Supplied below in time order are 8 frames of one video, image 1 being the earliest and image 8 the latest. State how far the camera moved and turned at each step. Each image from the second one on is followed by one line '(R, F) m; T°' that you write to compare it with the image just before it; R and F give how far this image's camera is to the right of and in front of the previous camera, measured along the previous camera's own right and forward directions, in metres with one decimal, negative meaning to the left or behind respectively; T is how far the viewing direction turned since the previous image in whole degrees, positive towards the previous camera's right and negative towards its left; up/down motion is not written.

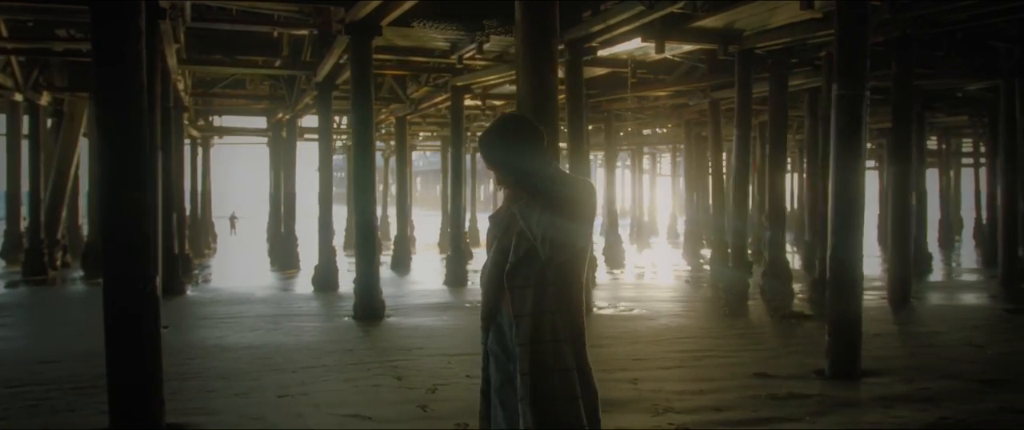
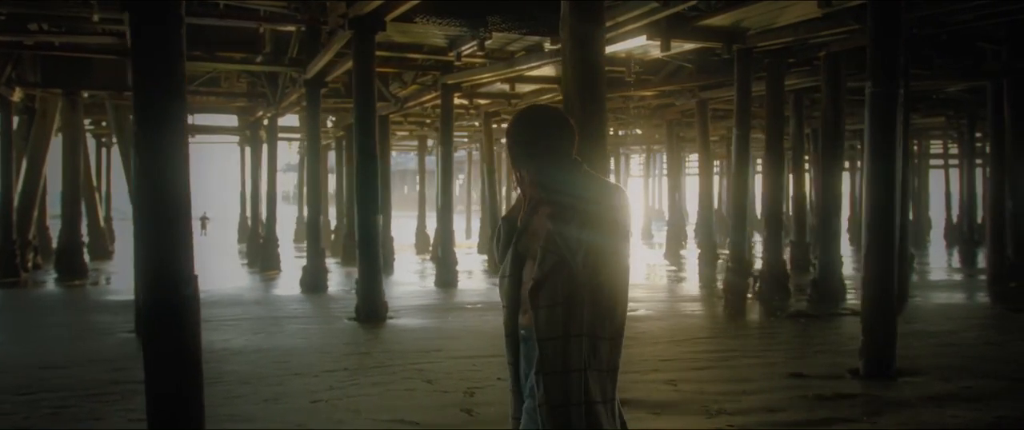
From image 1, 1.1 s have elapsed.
(-0.5, +0.2) m; +3°
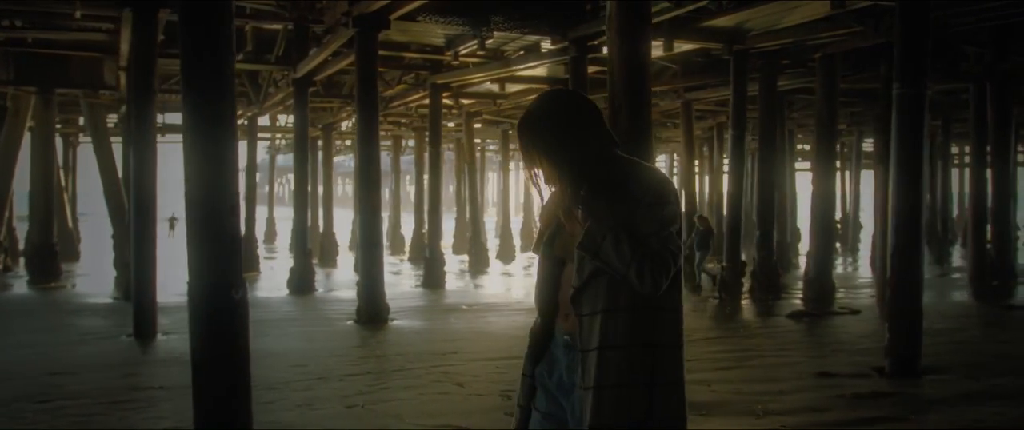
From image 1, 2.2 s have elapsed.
(-0.5, +0.1) m; +3°
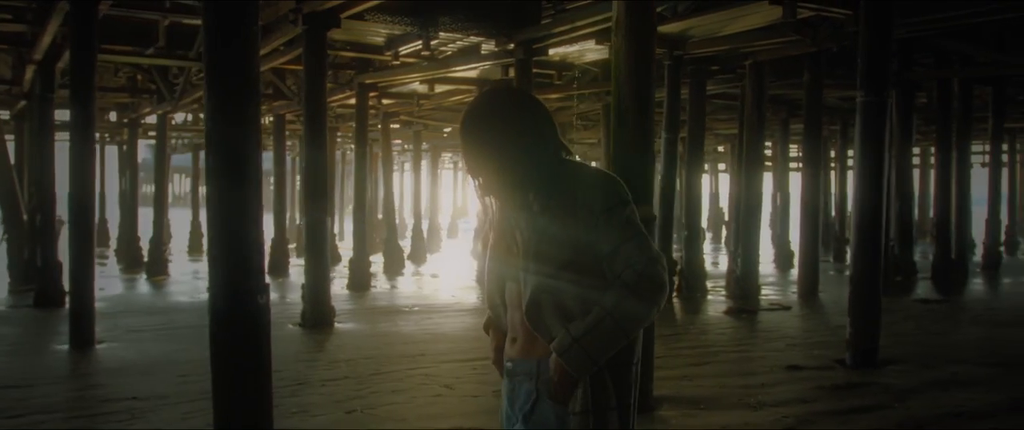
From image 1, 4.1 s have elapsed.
(-0.7, 0.0) m; +7°
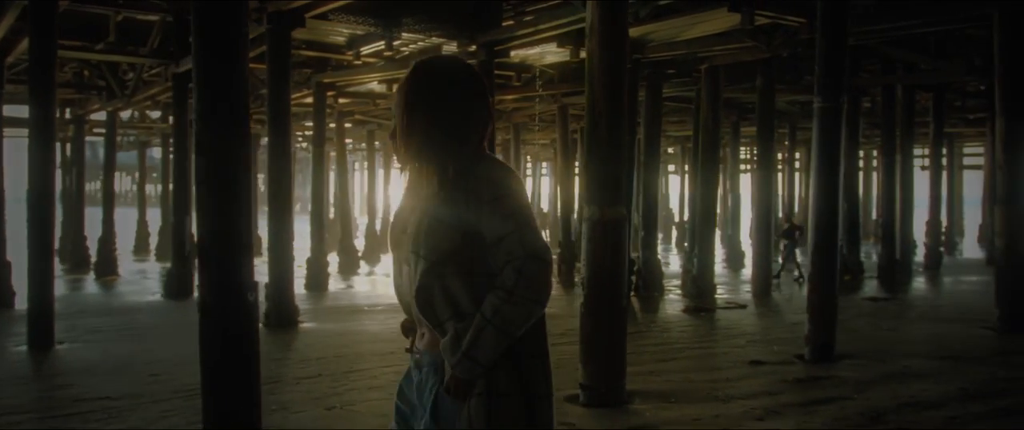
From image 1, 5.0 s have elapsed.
(-0.2, -0.1) m; +3°
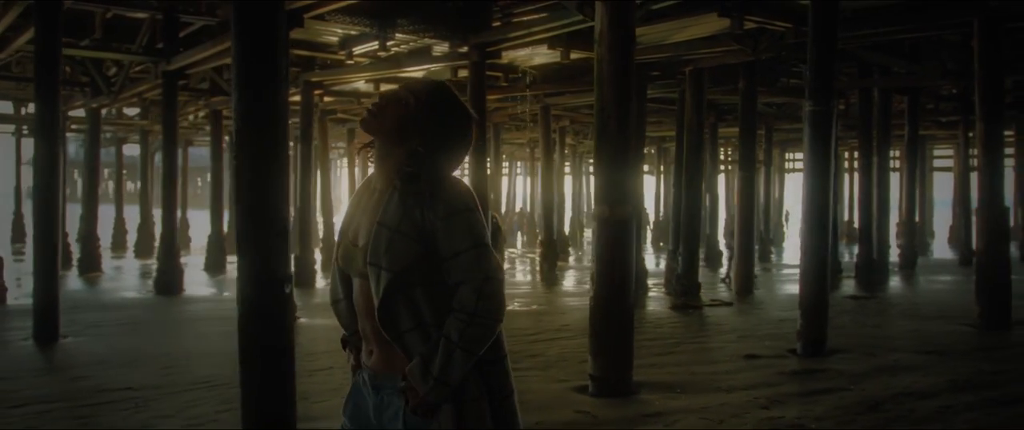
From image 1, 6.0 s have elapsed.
(-0.3, -0.2) m; +2°
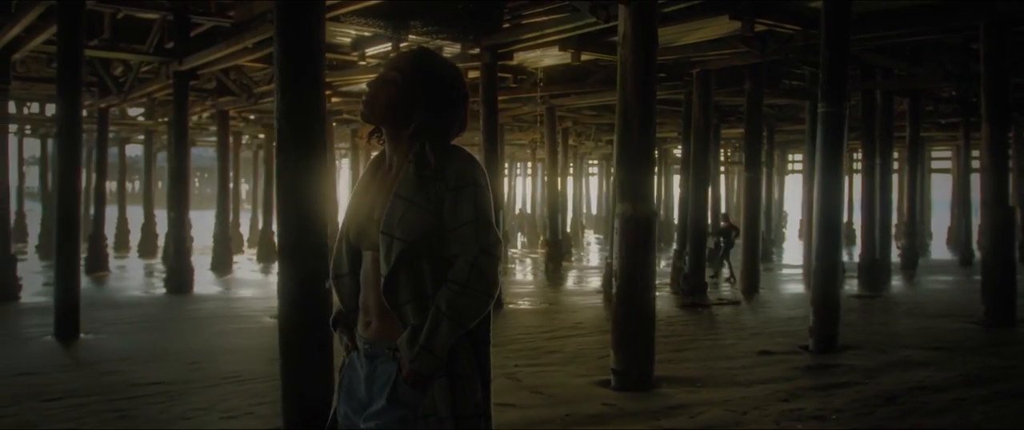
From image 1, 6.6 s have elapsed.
(-0.2, -0.2) m; 0°
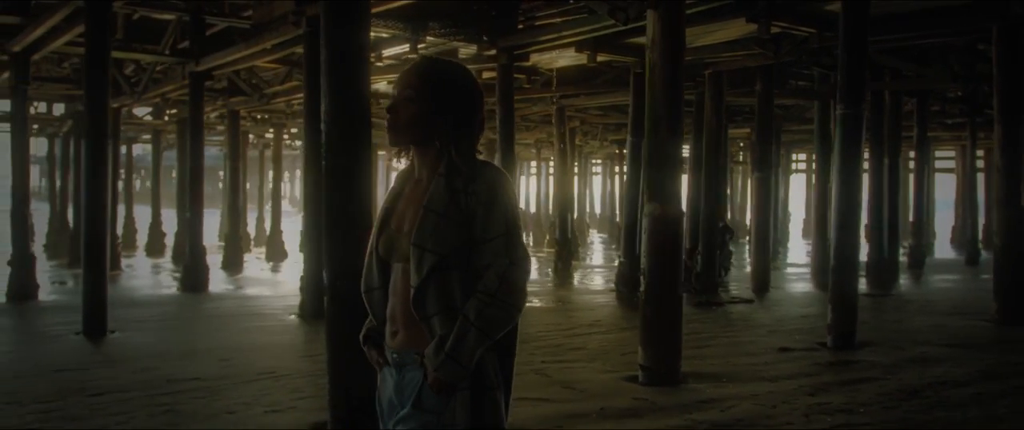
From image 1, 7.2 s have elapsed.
(-0.2, -0.1) m; 0°
